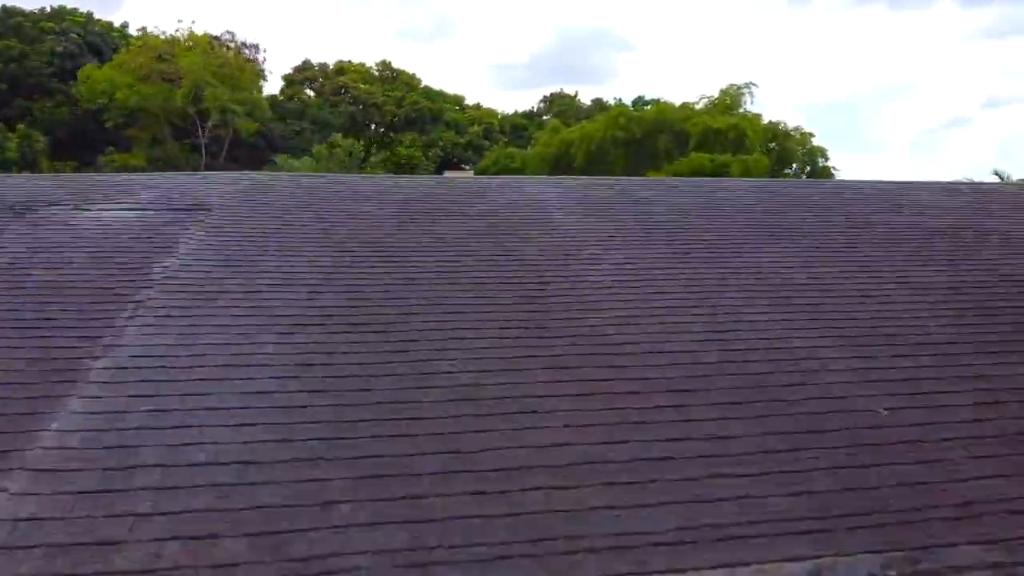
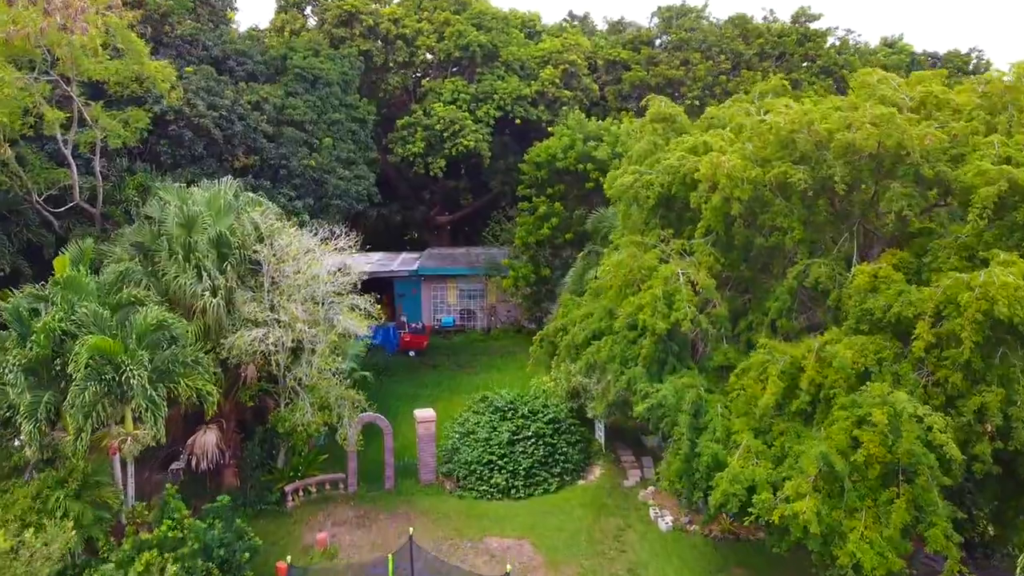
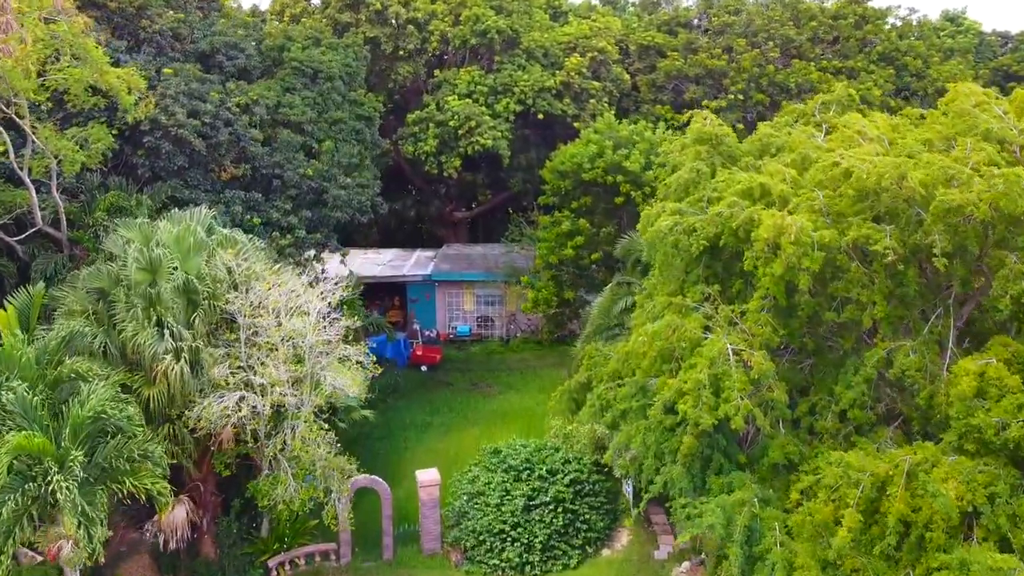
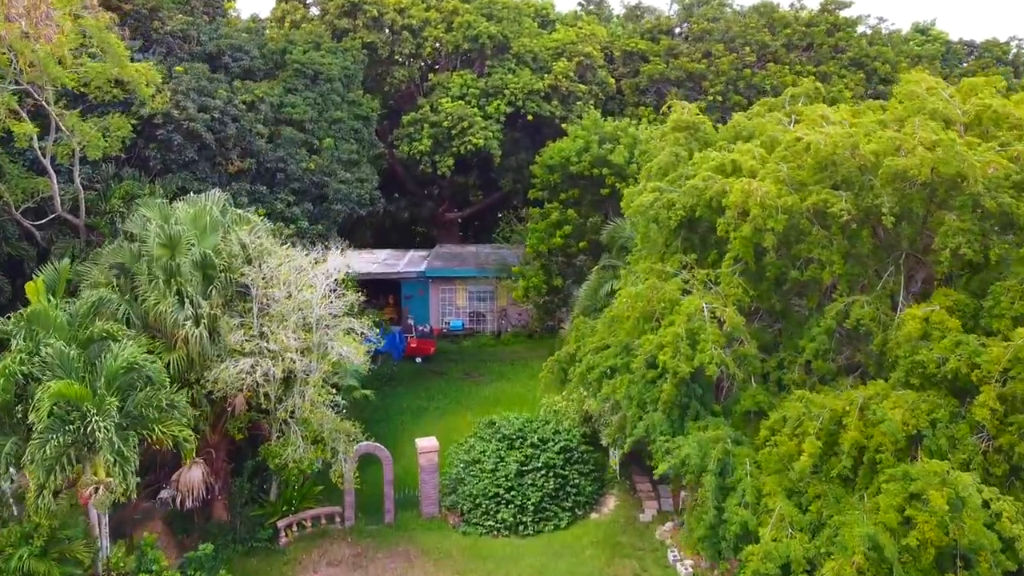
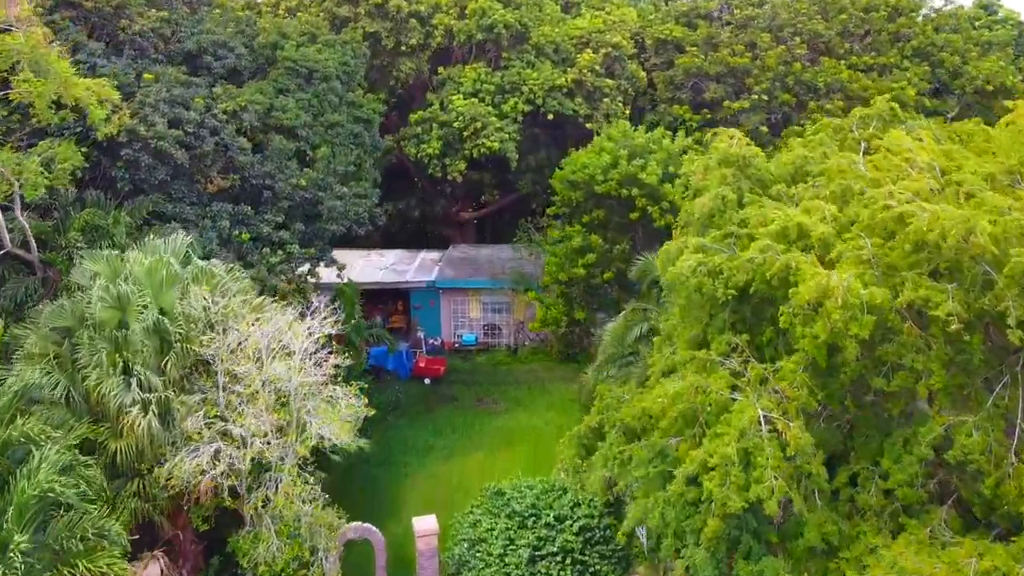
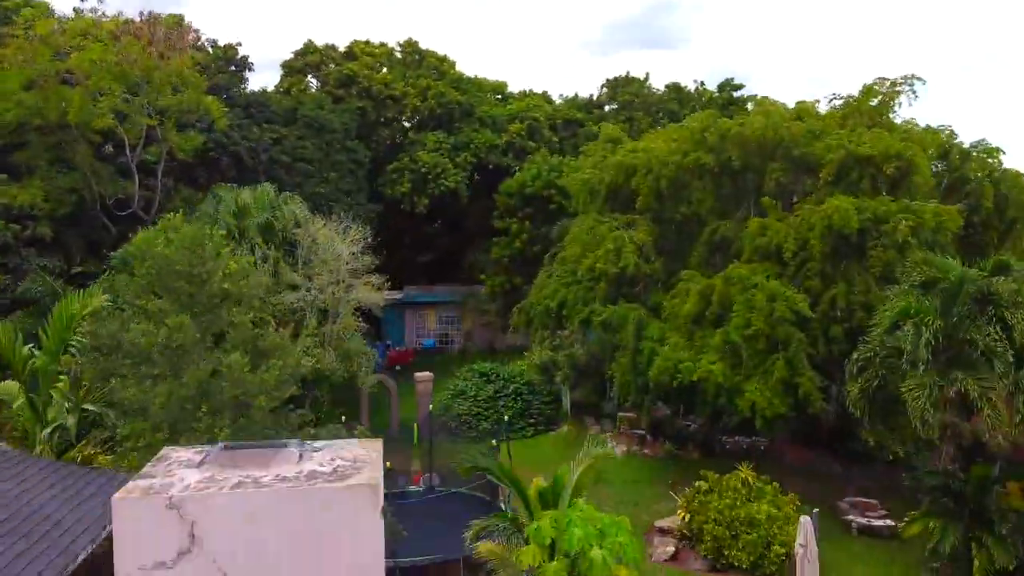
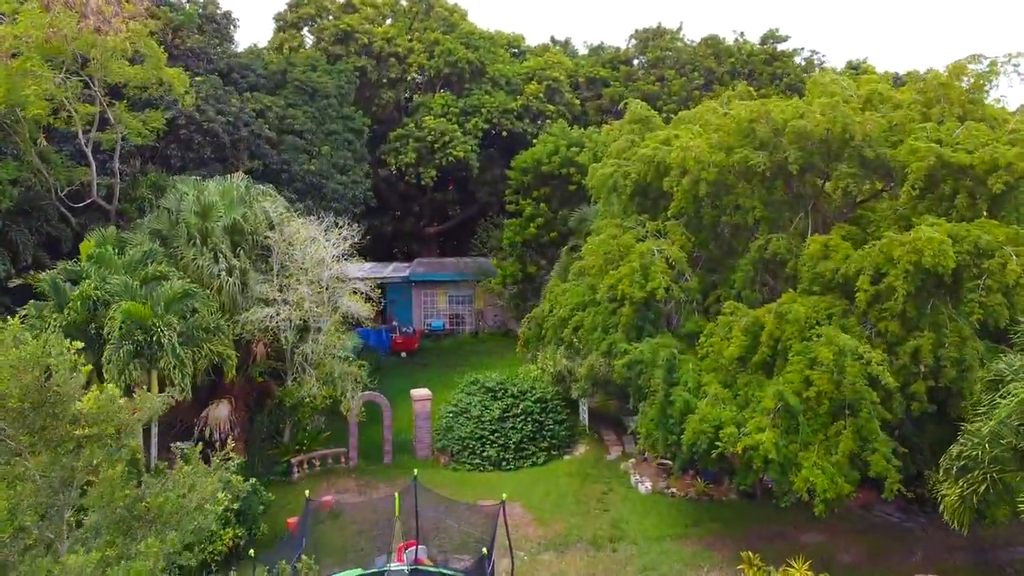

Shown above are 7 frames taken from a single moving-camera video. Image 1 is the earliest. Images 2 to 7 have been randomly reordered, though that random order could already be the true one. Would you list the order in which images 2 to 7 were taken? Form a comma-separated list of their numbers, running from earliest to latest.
6, 7, 2, 4, 3, 5
